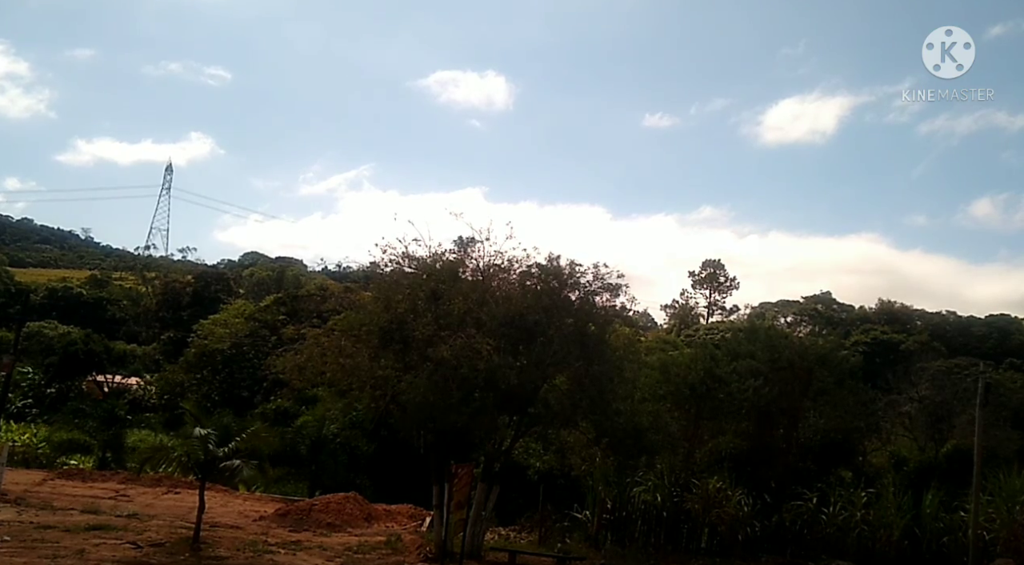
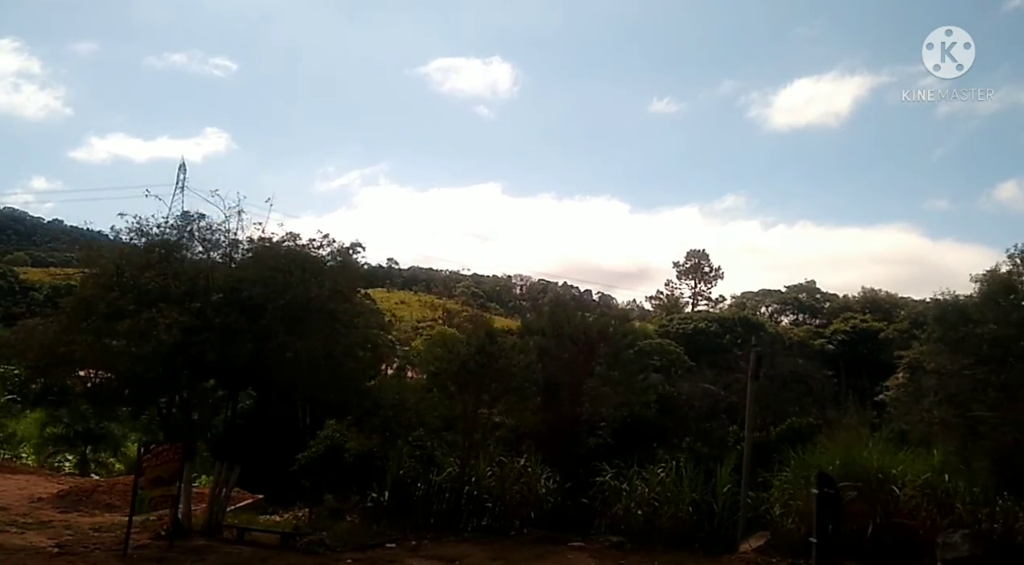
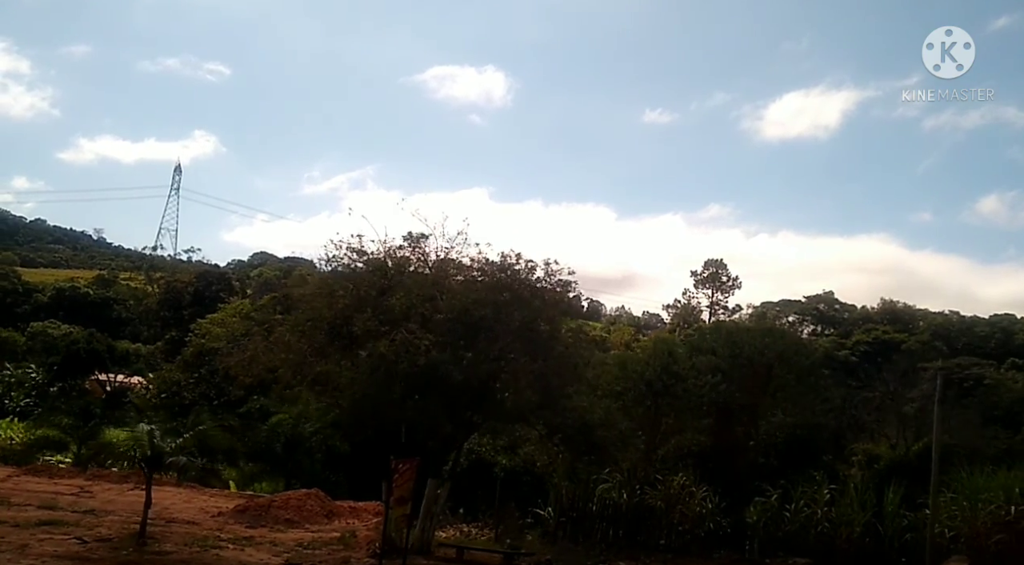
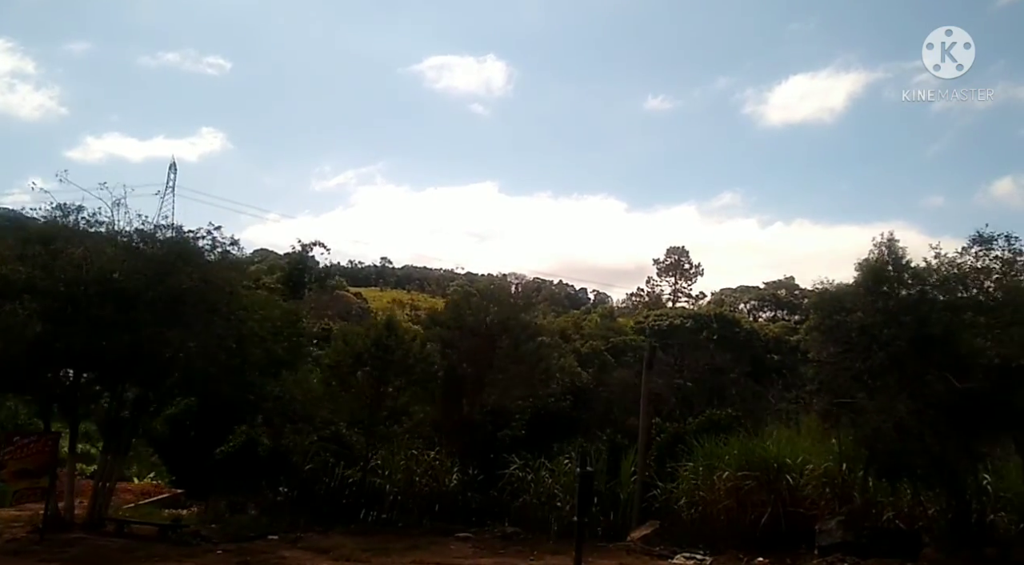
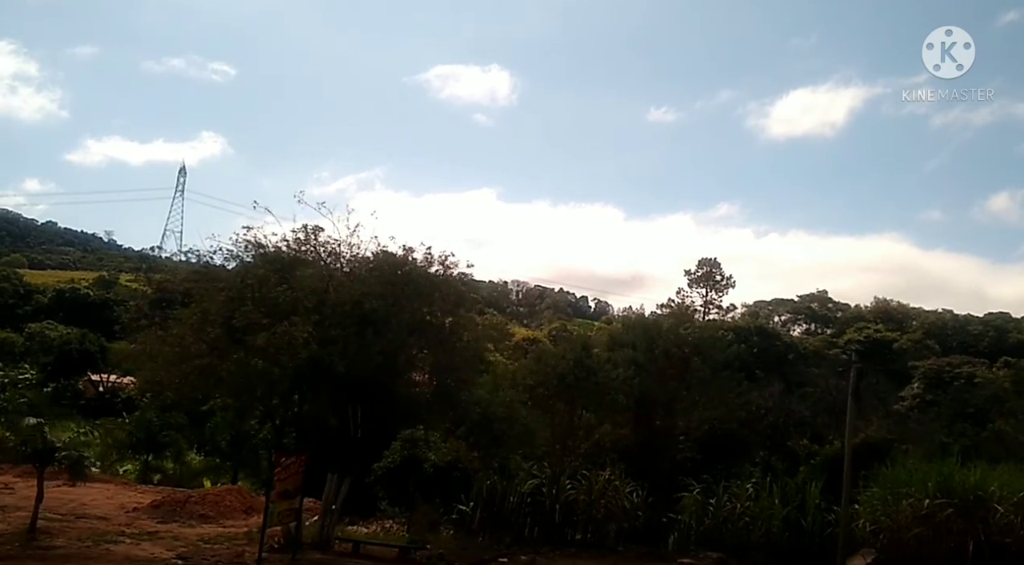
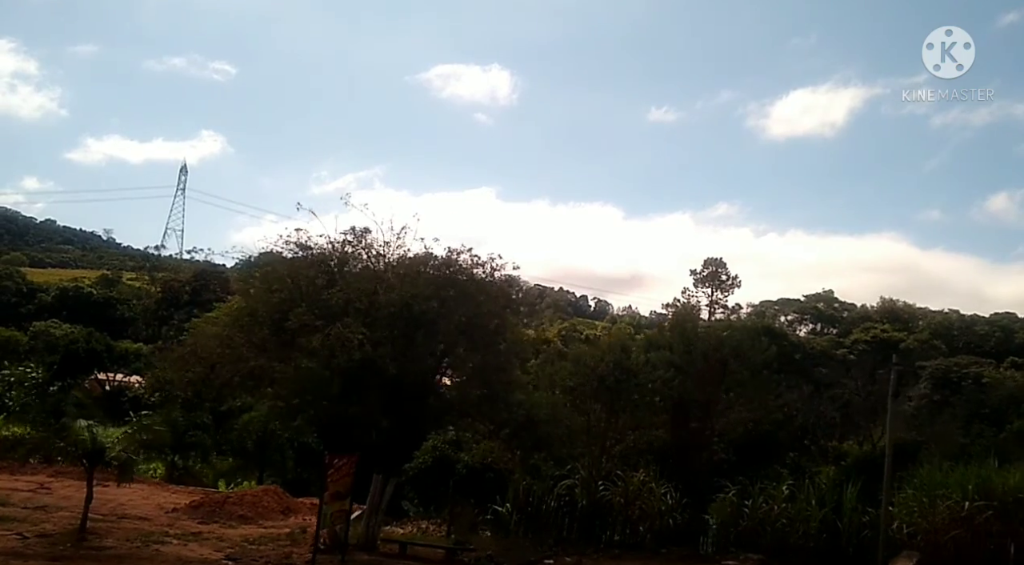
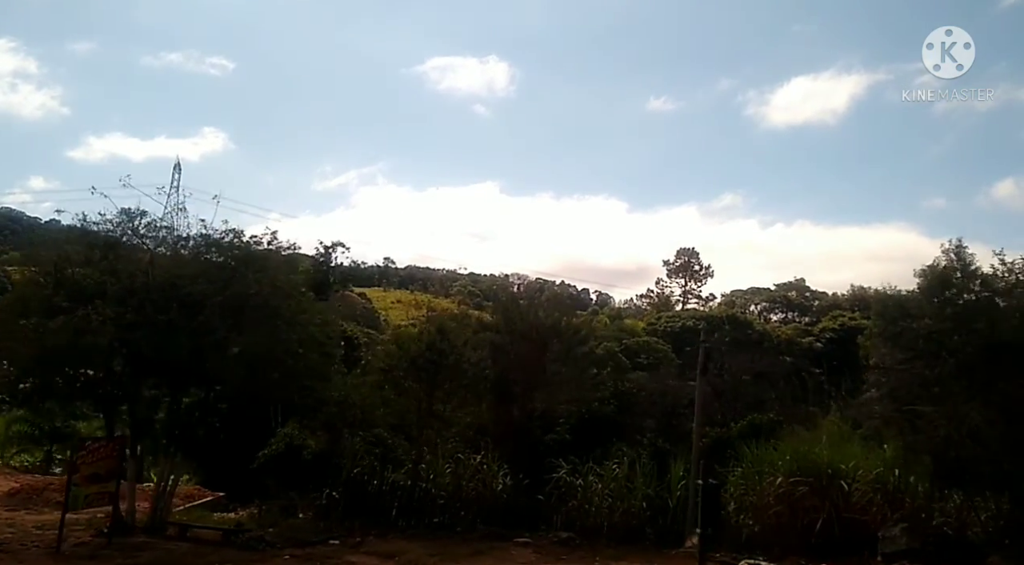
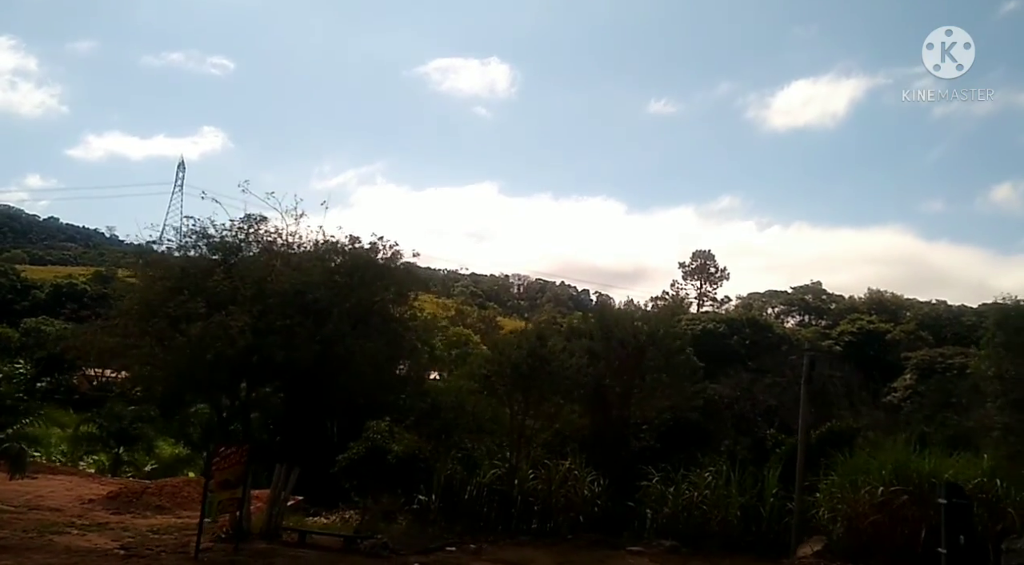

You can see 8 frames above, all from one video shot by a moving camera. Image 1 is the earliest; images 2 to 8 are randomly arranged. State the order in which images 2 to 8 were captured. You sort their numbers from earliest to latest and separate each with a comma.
3, 6, 5, 8, 2, 7, 4
